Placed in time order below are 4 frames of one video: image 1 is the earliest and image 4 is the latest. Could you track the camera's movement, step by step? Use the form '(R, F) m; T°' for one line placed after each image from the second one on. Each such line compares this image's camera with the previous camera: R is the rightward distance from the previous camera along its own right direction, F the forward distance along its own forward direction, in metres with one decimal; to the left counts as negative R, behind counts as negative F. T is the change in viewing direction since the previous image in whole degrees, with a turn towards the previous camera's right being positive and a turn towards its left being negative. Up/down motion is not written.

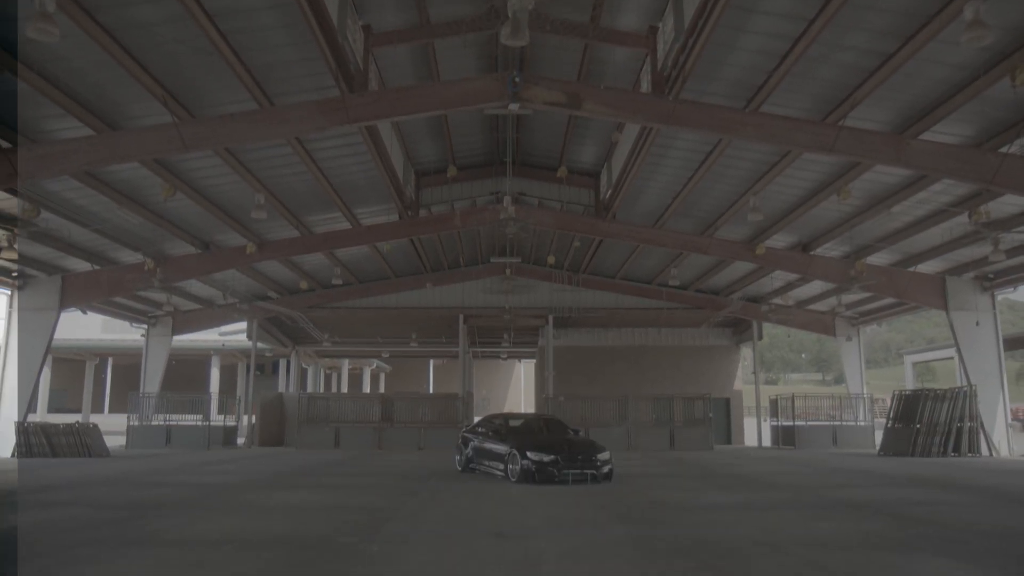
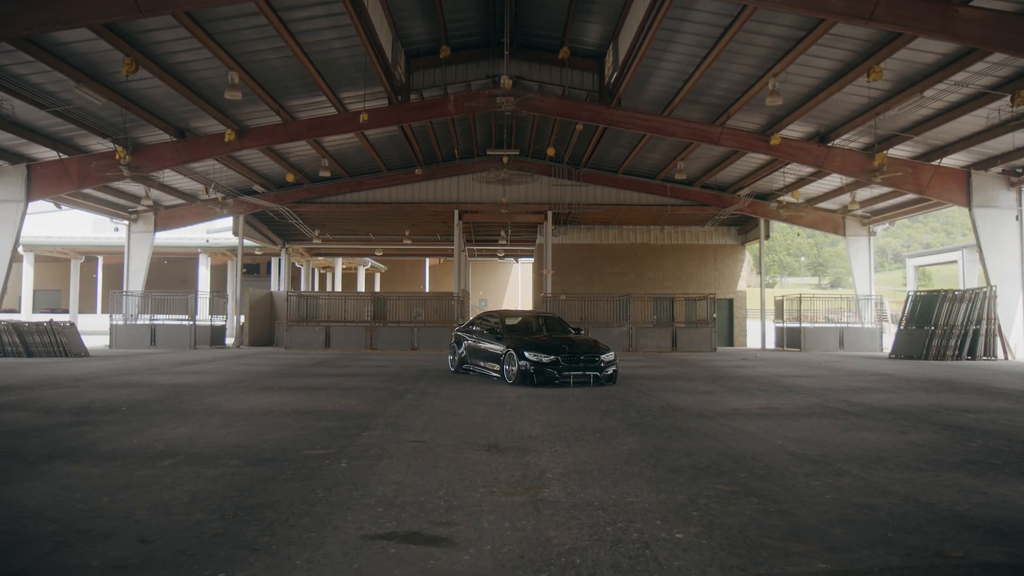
(0.0, +1.2) m; 0°
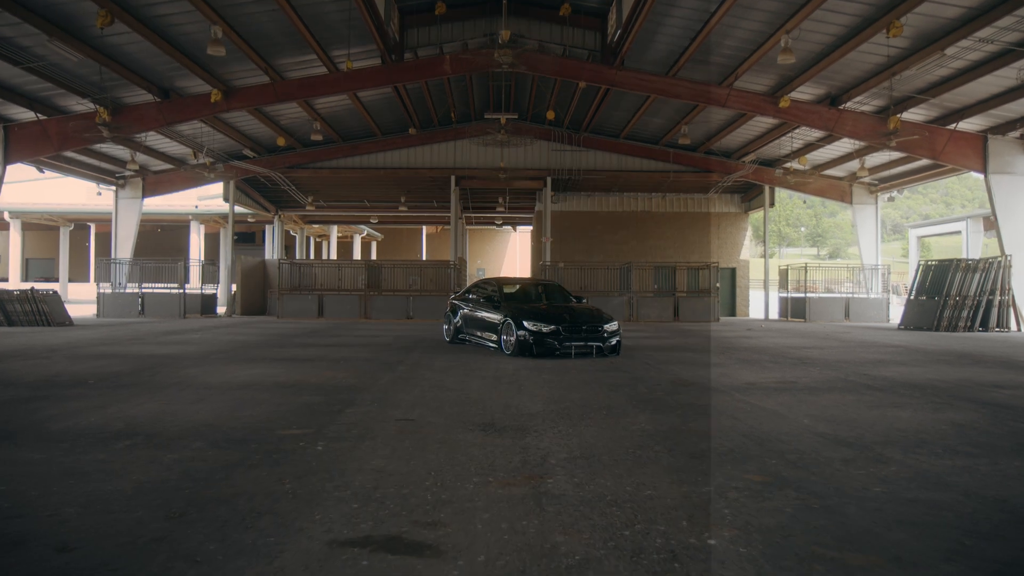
(0.0, +0.7) m; 0°
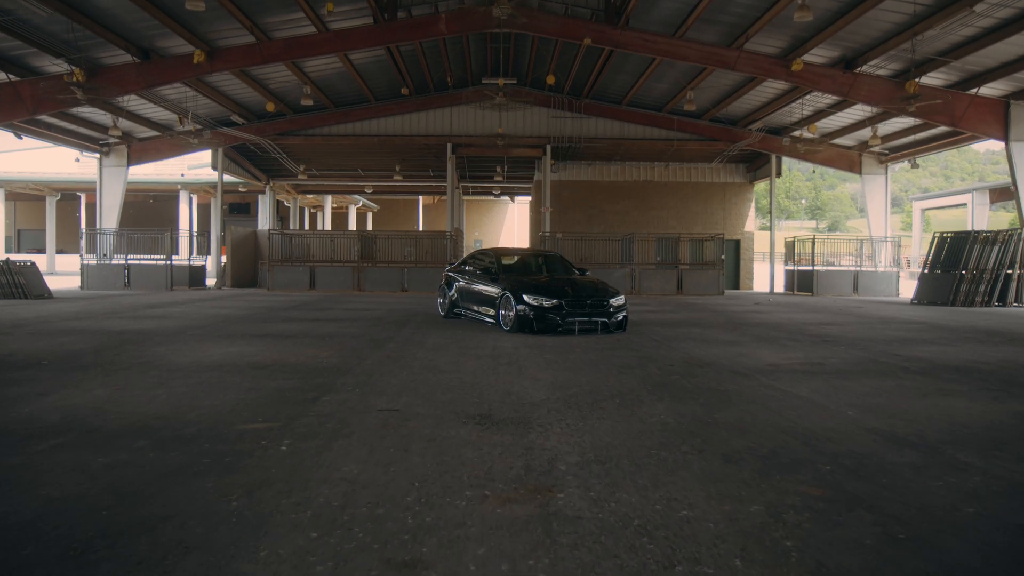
(0.0, +0.8) m; 0°
